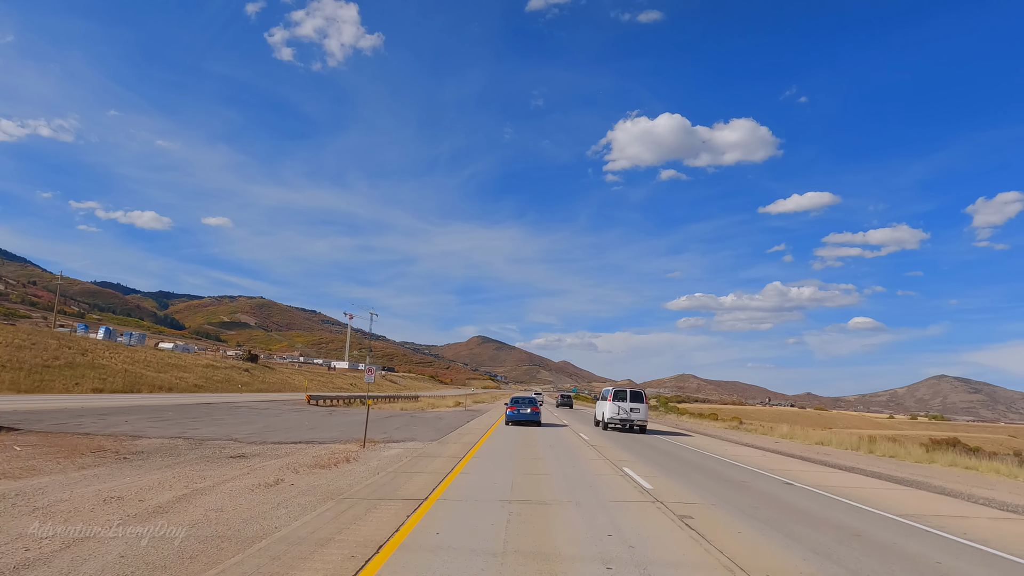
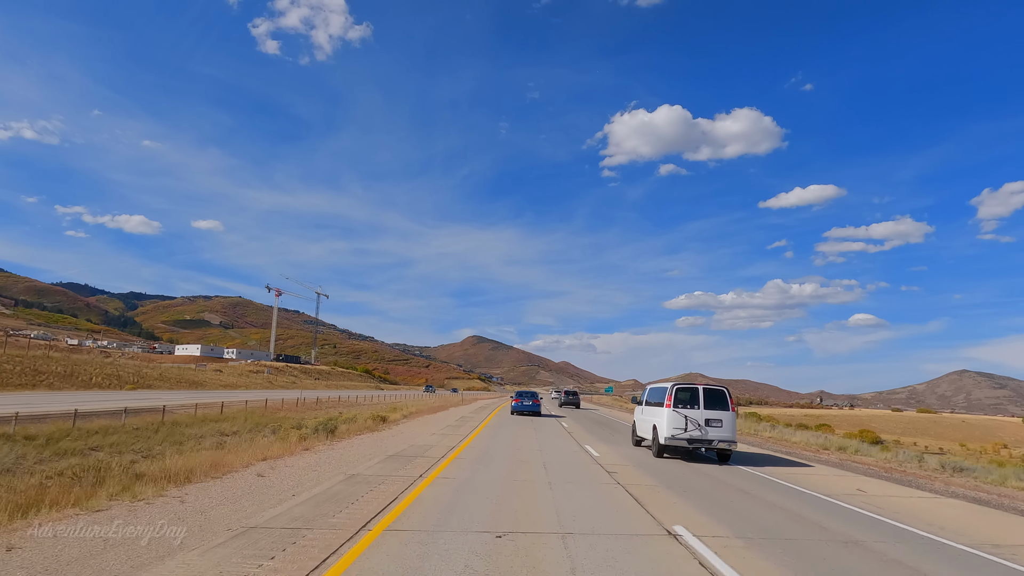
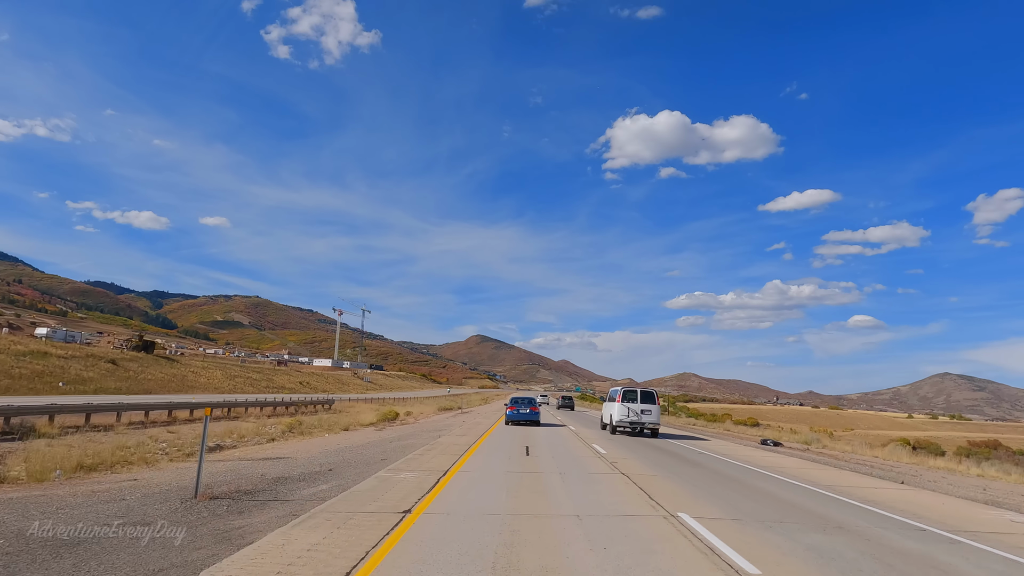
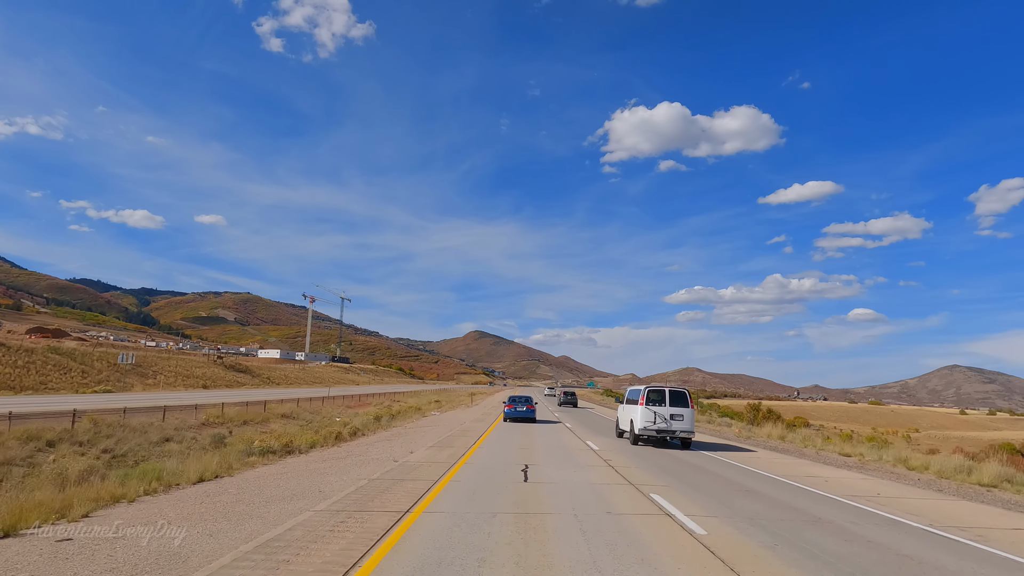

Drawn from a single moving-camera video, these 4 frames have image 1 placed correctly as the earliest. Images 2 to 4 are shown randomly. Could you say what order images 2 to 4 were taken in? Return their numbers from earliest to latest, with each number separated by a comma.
3, 4, 2
